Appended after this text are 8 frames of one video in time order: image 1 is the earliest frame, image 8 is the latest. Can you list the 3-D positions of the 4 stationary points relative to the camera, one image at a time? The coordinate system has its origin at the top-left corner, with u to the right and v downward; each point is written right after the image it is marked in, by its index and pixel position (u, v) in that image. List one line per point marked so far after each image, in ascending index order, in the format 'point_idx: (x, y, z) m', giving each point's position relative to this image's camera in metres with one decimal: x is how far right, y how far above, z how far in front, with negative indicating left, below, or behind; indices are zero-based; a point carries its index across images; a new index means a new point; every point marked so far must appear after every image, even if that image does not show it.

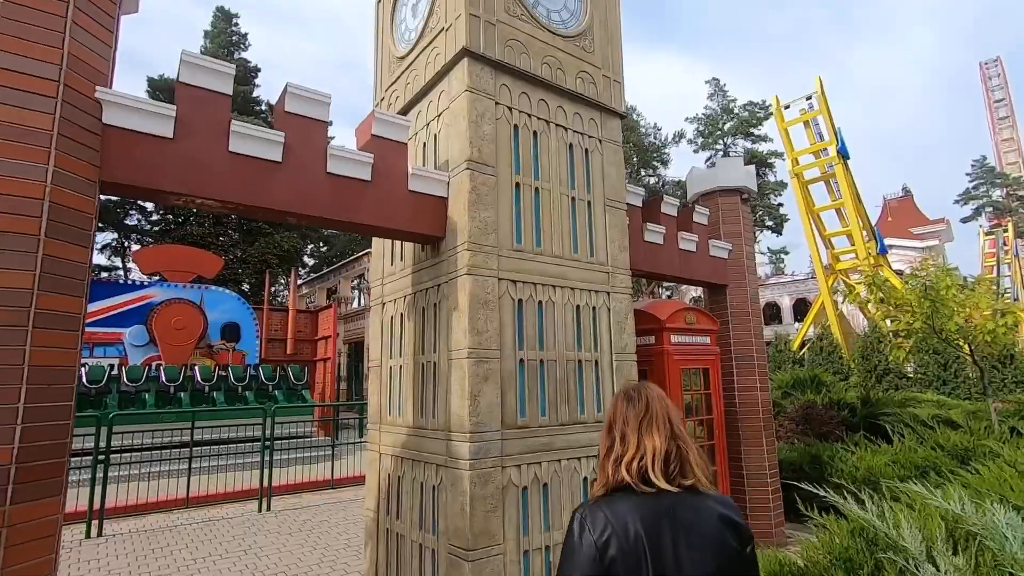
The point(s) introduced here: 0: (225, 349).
0: (-8.5, -1.8, +16.7) m
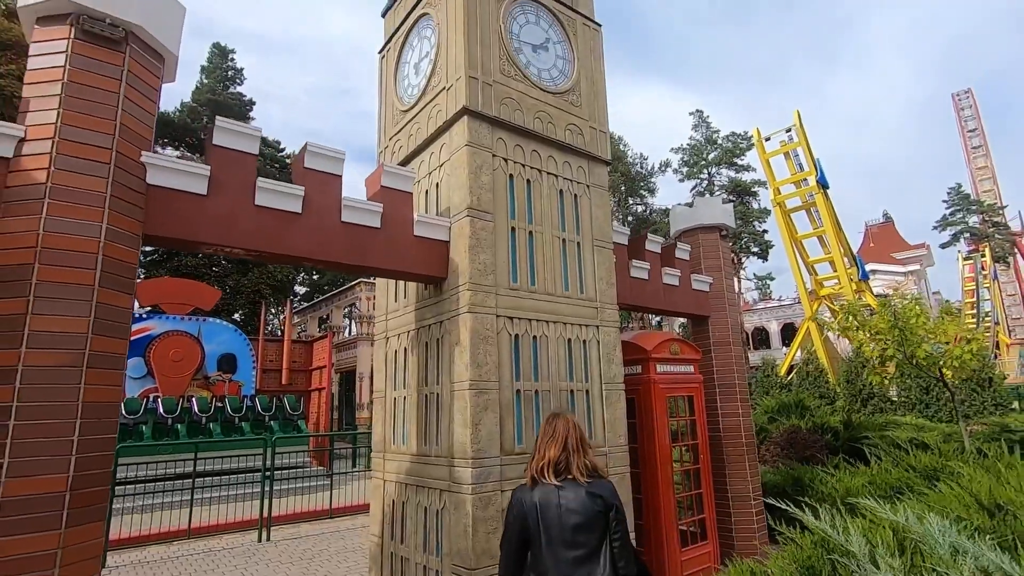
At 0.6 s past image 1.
0: (-8.7, -2.8, +16.9) m
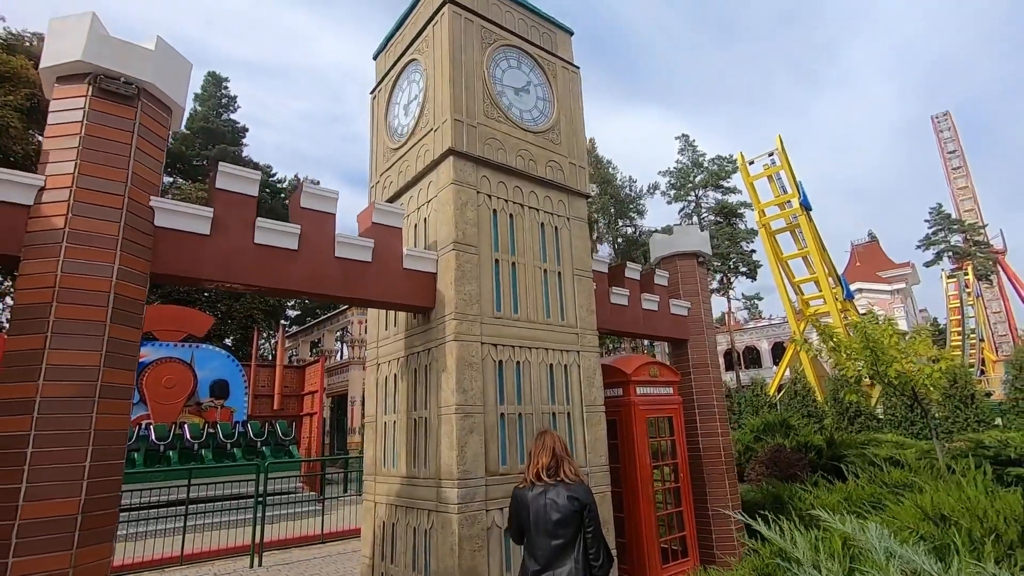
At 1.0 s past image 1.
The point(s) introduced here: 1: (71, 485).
0: (-9.0, -3.6, +16.9) m
1: (-2.8, -1.2, +3.6) m
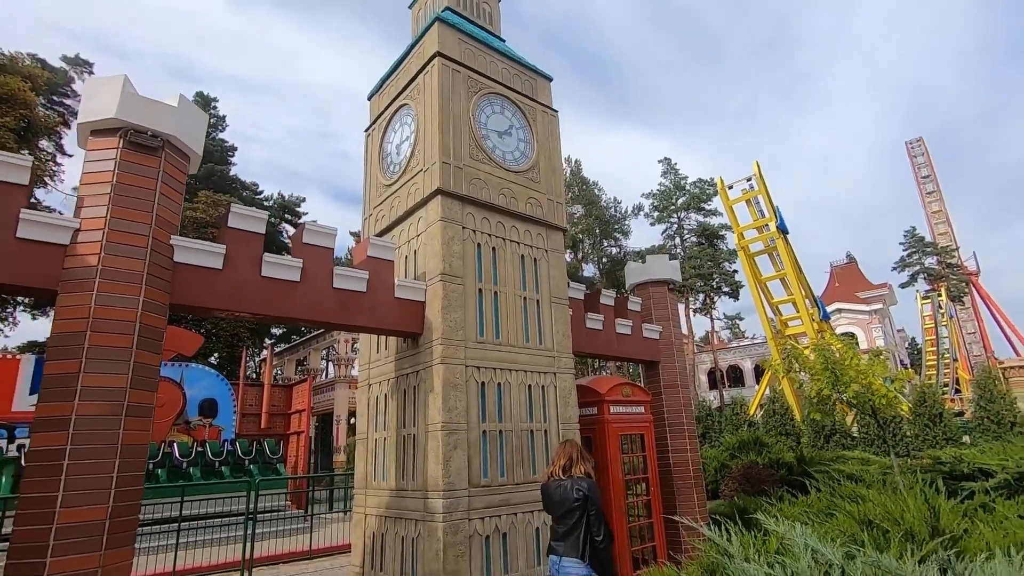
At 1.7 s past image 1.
0: (-9.5, -4.2, +17.2) m
1: (-3.0, -1.5, +4.0) m
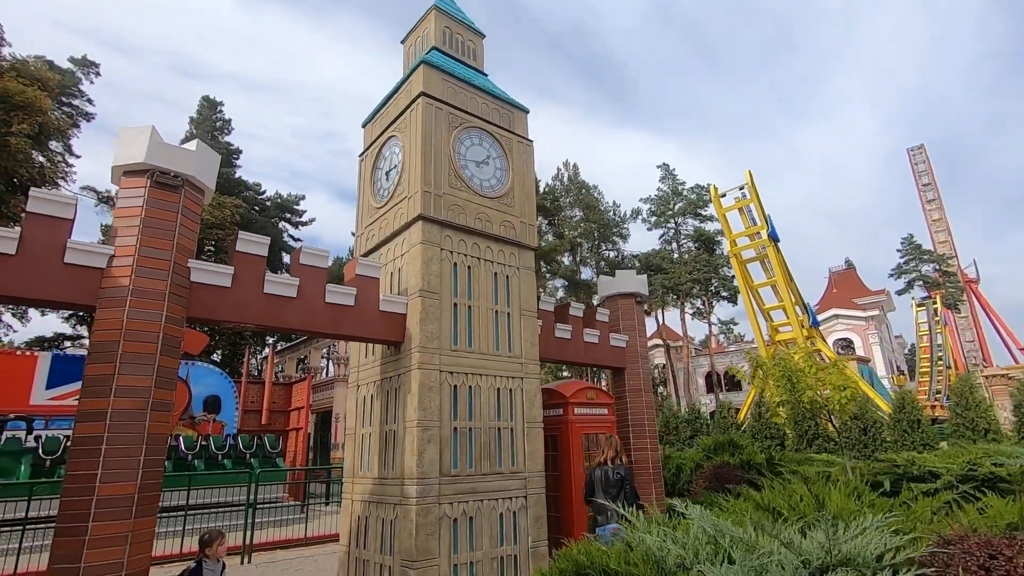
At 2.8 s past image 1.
0: (-9.9, -4.3, +18.1) m
1: (-3.4, -1.6, +4.9) m
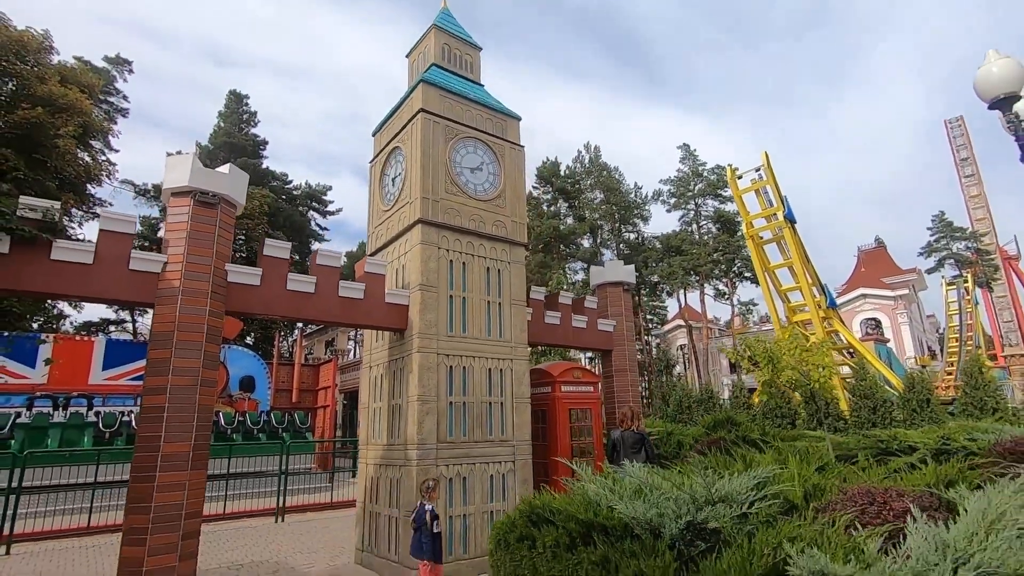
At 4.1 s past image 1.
0: (-9.6, -3.9, +19.8) m
1: (-3.6, -1.6, +6.3) m
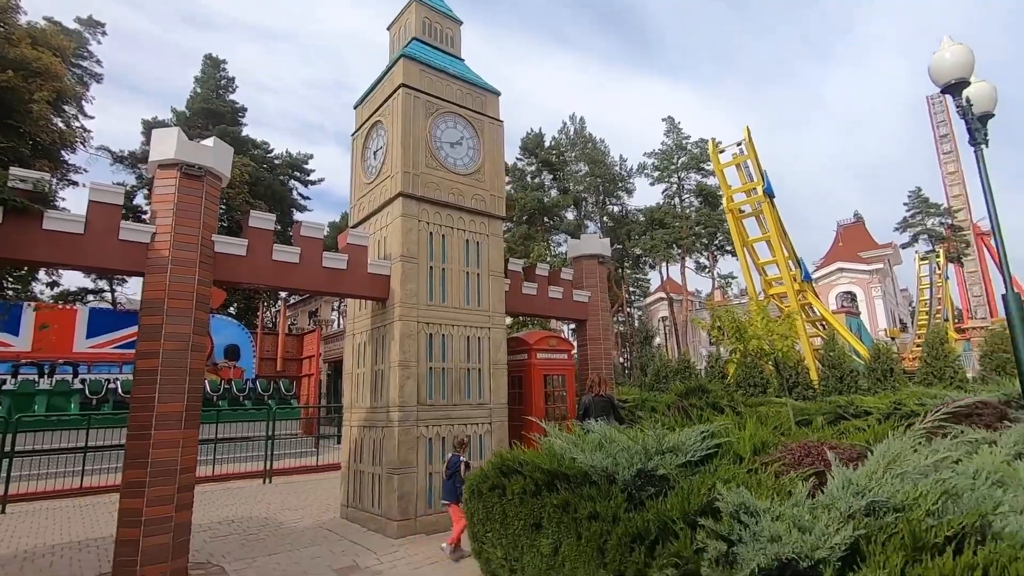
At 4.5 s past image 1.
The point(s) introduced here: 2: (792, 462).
0: (-10.3, -2.8, +20.1) m
1: (-4.0, -1.3, +6.6) m
2: (+2.6, -1.6, +5.2) m
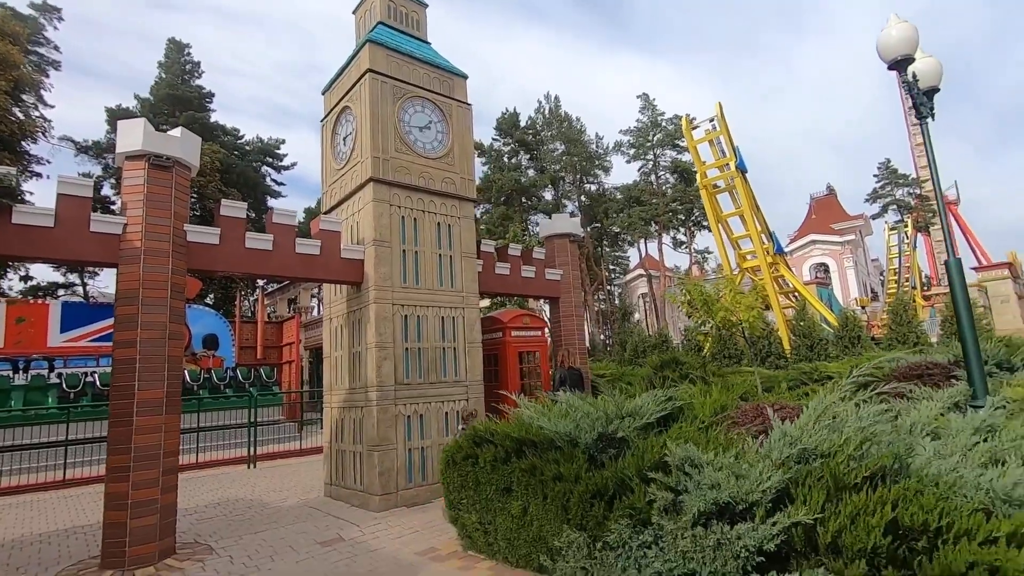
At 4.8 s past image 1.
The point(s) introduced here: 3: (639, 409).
0: (-11.0, -2.4, +20.1) m
1: (-4.3, -1.2, +6.8) m
2: (+2.3, -1.3, +5.6) m
3: (+1.3, -1.2, +5.5) m
